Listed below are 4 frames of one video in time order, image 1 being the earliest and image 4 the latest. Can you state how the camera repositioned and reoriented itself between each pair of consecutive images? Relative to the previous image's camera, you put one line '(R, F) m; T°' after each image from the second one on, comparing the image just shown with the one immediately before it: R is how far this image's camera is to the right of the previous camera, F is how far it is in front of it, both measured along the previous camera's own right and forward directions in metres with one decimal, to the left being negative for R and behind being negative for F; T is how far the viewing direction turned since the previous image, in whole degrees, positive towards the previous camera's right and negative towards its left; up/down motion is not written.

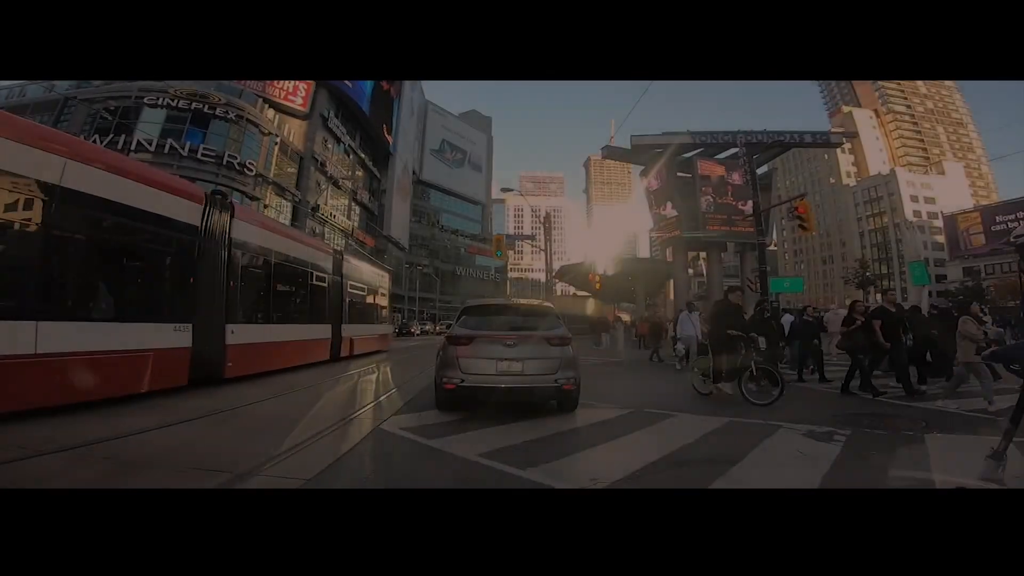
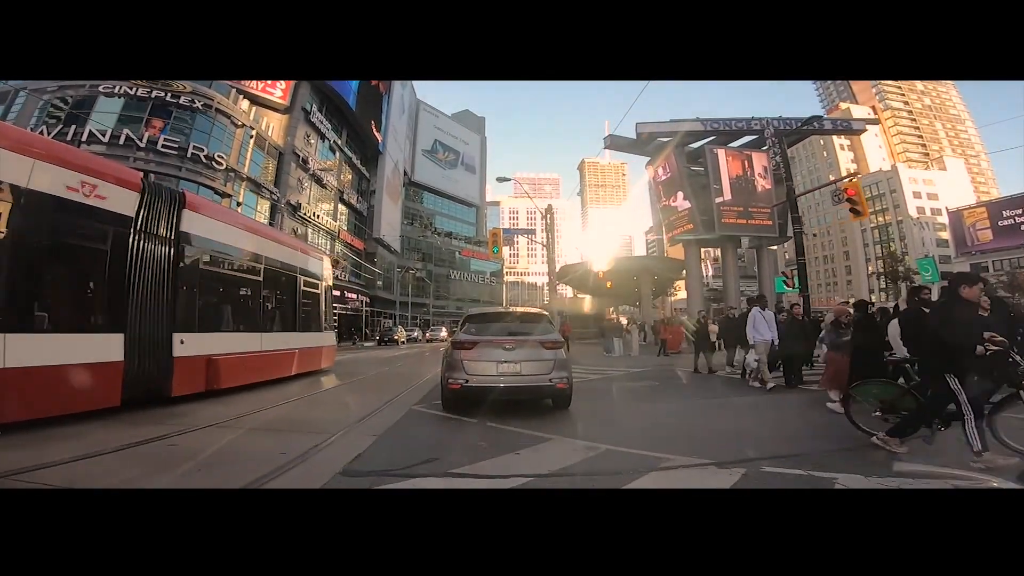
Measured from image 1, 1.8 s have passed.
(-0.1, +0.7) m; +1°
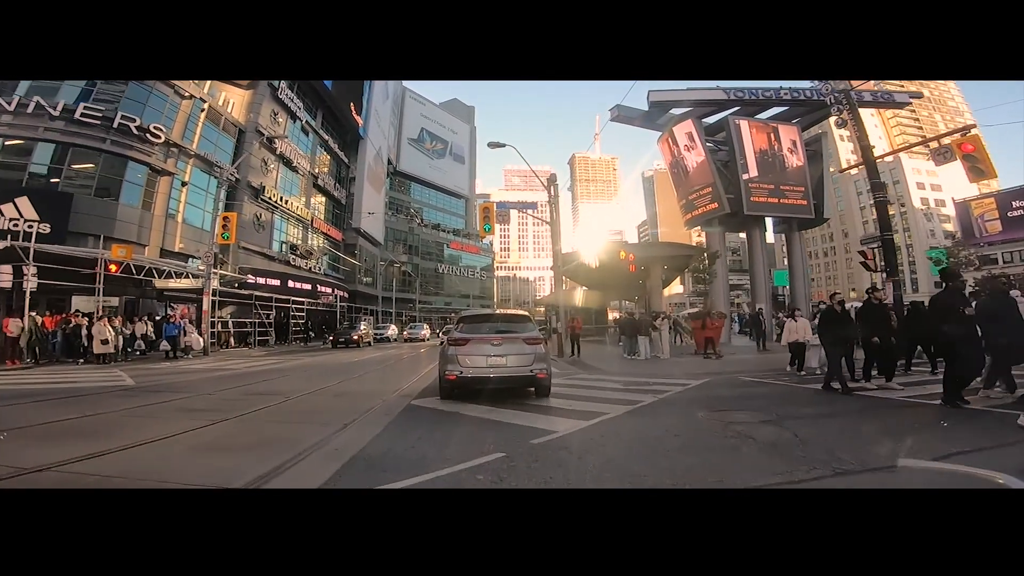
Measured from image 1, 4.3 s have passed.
(-0.1, +1.0) m; +1°
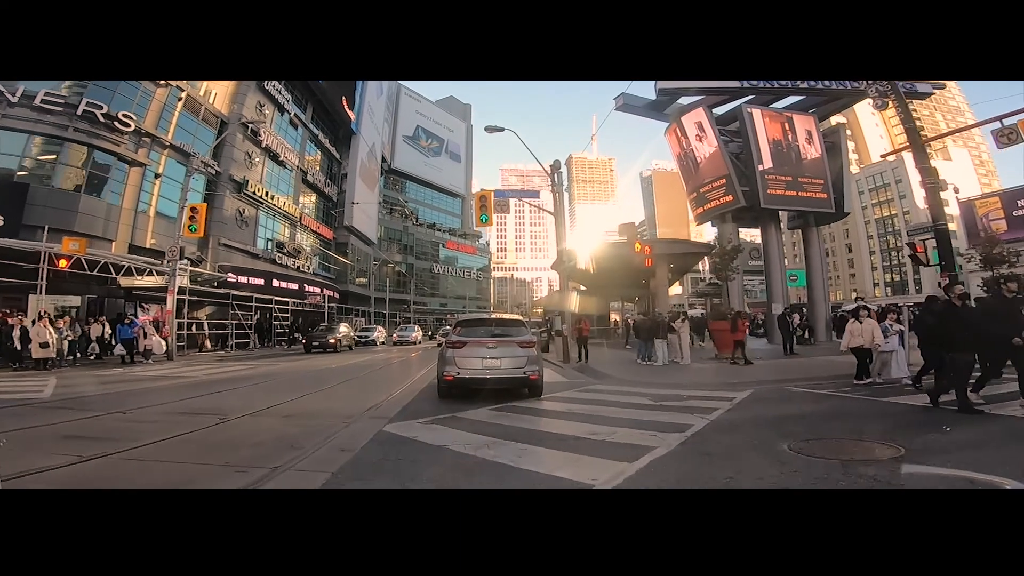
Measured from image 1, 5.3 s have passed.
(0.0, +0.4) m; 0°
